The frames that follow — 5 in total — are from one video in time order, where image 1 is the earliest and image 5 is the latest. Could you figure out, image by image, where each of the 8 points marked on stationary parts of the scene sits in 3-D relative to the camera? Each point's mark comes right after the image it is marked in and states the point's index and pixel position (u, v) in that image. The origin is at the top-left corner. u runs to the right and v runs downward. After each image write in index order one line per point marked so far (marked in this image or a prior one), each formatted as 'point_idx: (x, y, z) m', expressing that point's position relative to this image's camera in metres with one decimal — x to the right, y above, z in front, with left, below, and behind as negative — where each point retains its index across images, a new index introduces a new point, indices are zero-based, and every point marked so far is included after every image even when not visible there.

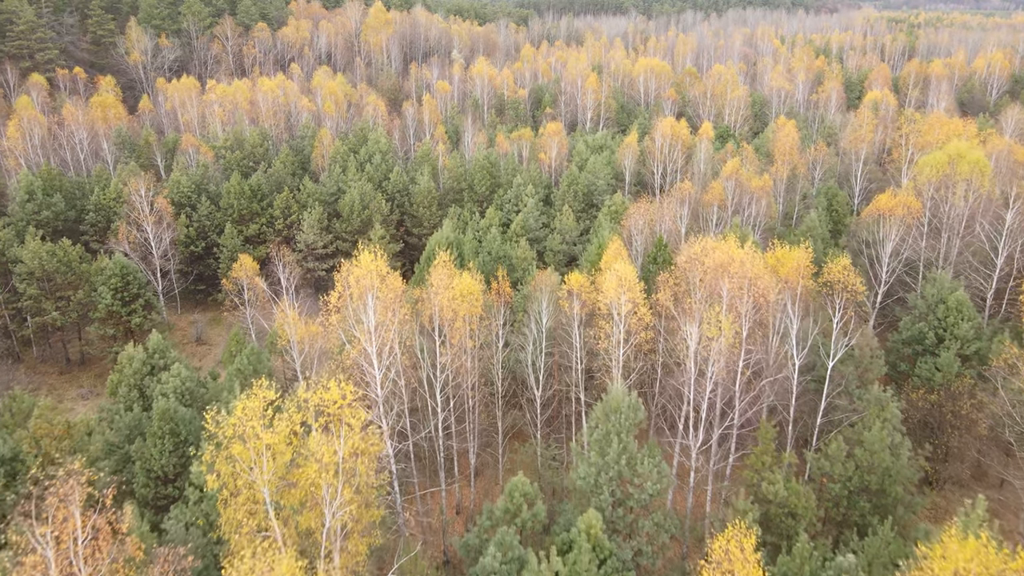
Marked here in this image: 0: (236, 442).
0: (-7.3, -4.2, +14.6) m
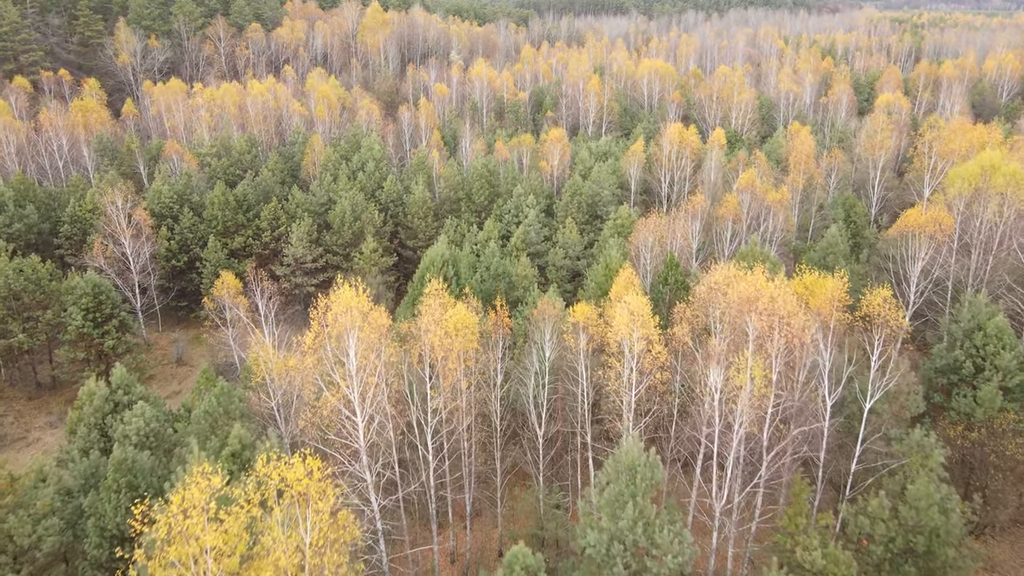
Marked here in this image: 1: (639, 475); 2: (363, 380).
0: (-7.3, -5.5, +12.0) m
1: (+4.2, -6.2, +18.3) m
2: (-5.3, -3.3, +19.8) m
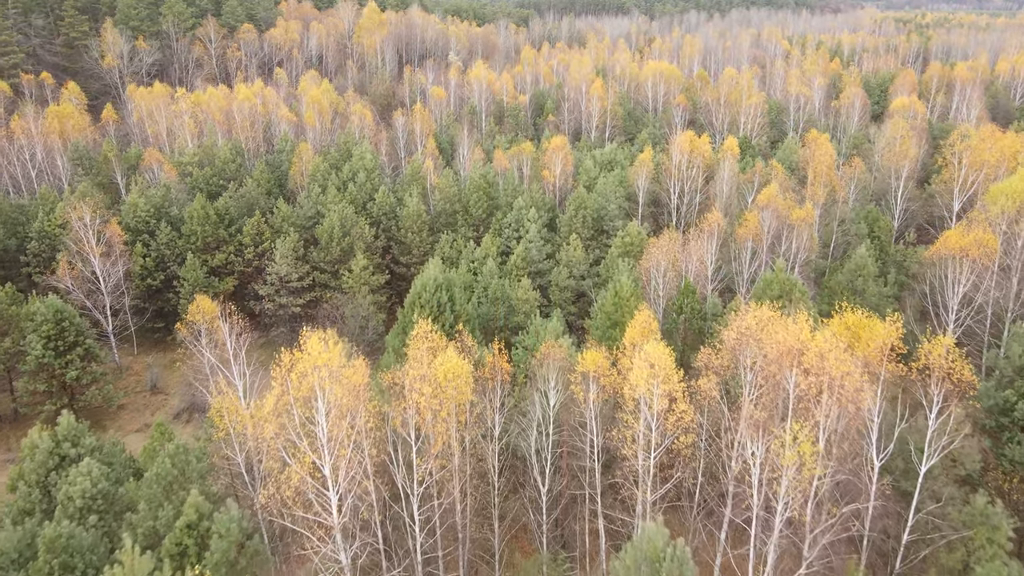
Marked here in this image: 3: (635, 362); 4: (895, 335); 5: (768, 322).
0: (-7.3, -7.1, +8.9) m
1: (+4.2, -7.8, +15.3) m
2: (-5.3, -4.9, +16.7) m
3: (+4.2, -2.6, +18.9) m
4: (+13.7, -1.7, +19.9) m
5: (+9.0, -1.2, +19.4) m
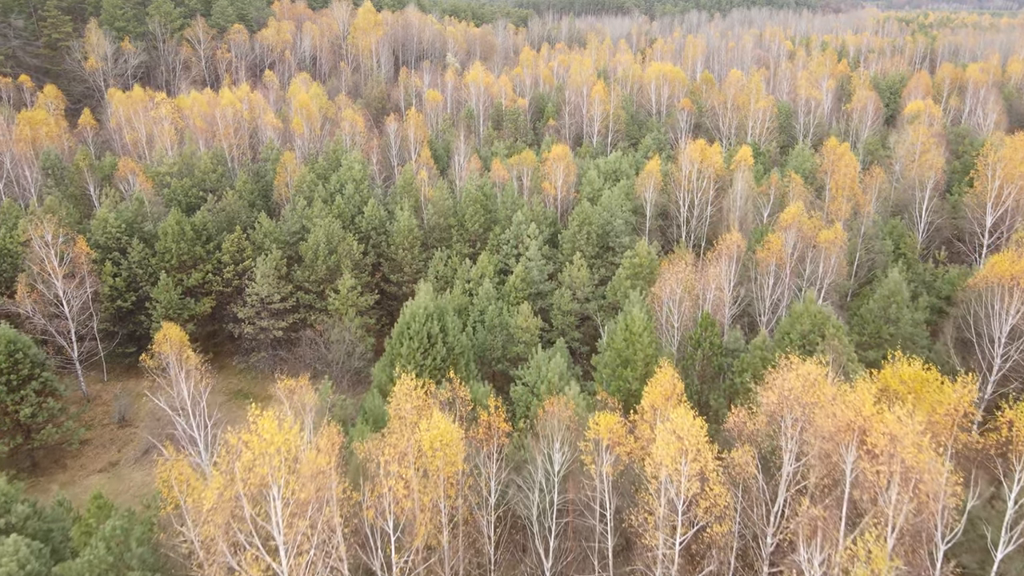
0: (-7.4, -8.7, +5.8) m
1: (+4.1, -9.3, +12.2) m
2: (-5.4, -6.5, +13.6) m
3: (+4.2, -4.1, +15.8) m
4: (+13.7, -3.3, +16.8) m
5: (+8.9, -2.8, +16.3) m
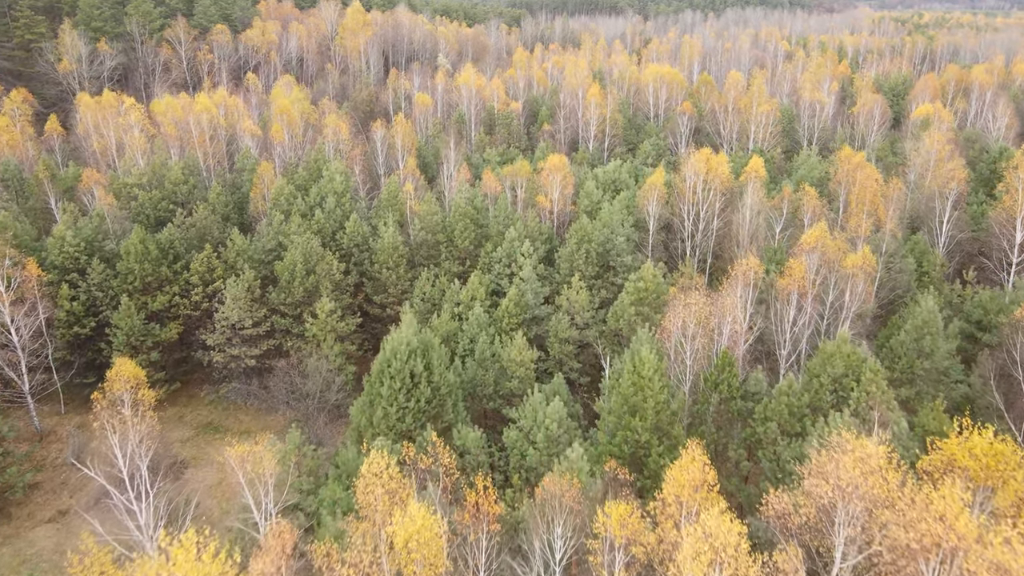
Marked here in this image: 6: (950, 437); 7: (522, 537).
0: (-7.4, -10.3, +2.6) m
1: (+4.0, -10.9, +9.1) m
2: (-5.5, -8.0, +10.4) m
3: (+4.0, -5.7, +12.8) m
4: (+13.5, -4.7, +13.8) m
5: (+8.7, -4.3, +13.3) m
6: (+12.2, -4.1, +15.5) m
7: (+0.4, -7.5, +17.0) m
